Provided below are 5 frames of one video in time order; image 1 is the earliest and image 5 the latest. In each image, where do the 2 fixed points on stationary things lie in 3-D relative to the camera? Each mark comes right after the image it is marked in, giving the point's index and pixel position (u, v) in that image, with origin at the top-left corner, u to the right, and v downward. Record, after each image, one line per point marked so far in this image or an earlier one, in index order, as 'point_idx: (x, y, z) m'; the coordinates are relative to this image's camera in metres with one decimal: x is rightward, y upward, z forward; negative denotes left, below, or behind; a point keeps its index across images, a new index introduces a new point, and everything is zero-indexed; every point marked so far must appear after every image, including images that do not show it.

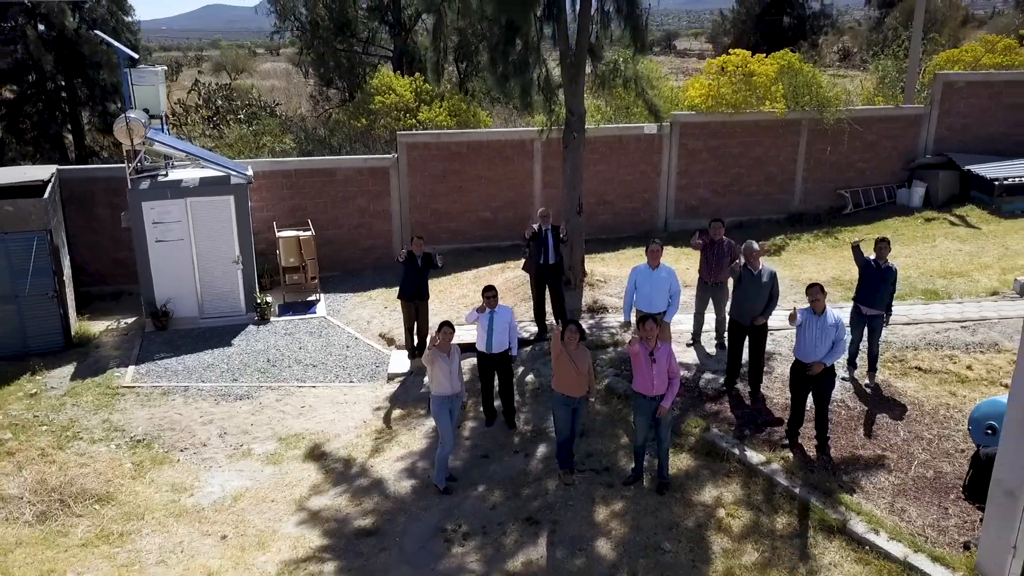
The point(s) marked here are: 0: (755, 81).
0: (+3.2, +2.7, +10.4) m
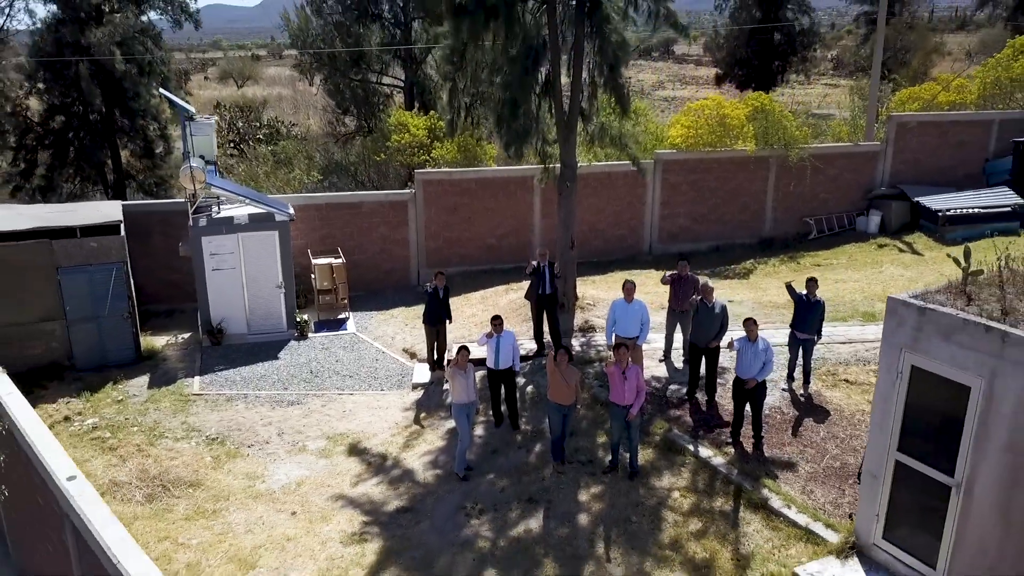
0: (+3.3, +2.5, +11.8) m
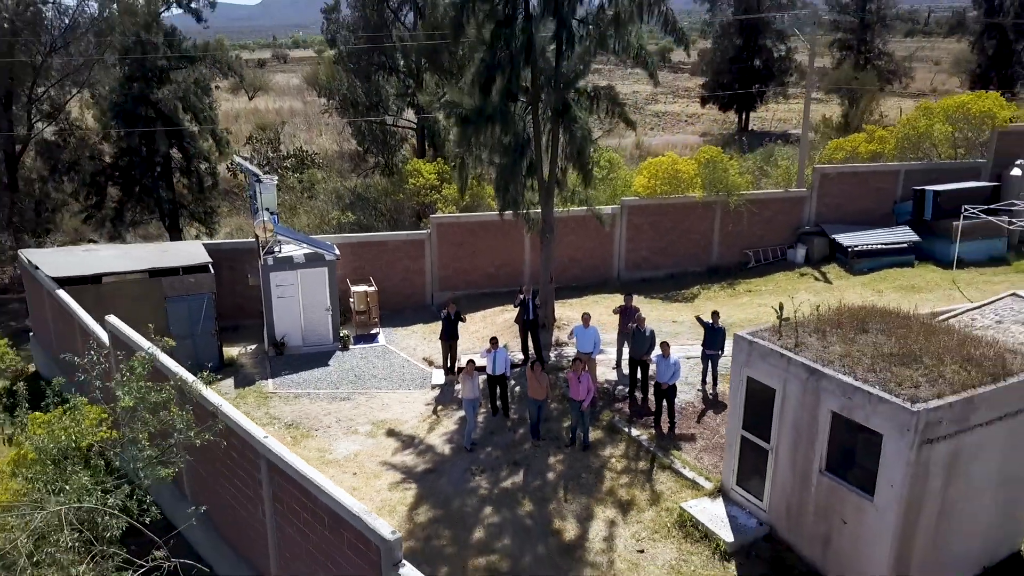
0: (+3.2, +2.1, +14.7) m
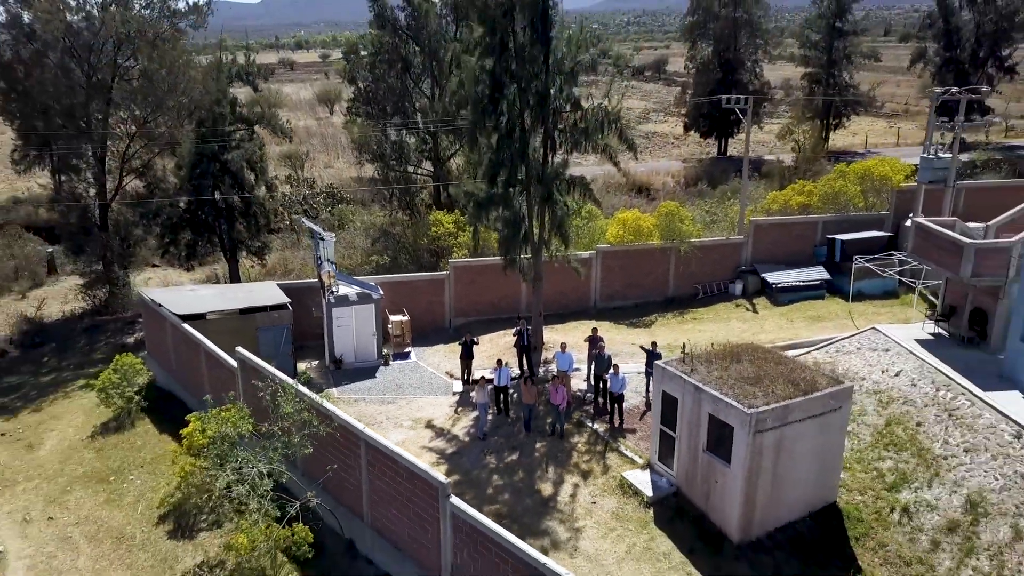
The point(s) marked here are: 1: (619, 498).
0: (+3.2, +1.4, +18.9) m
1: (+1.6, -3.1, +11.7) m
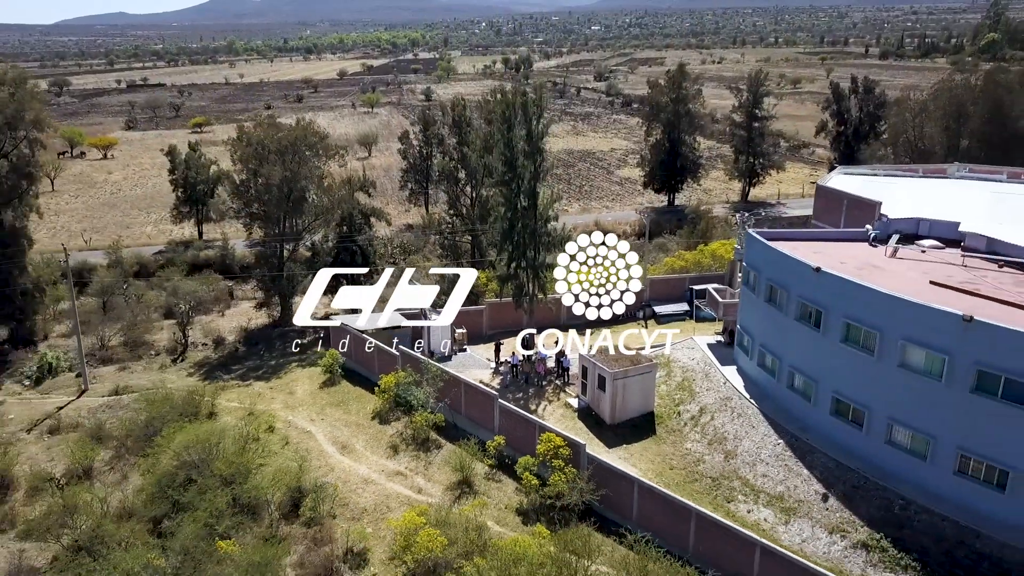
0: (+3.5, +0.3, +35.3) m
1: (+1.9, -4.4, +28.2) m
